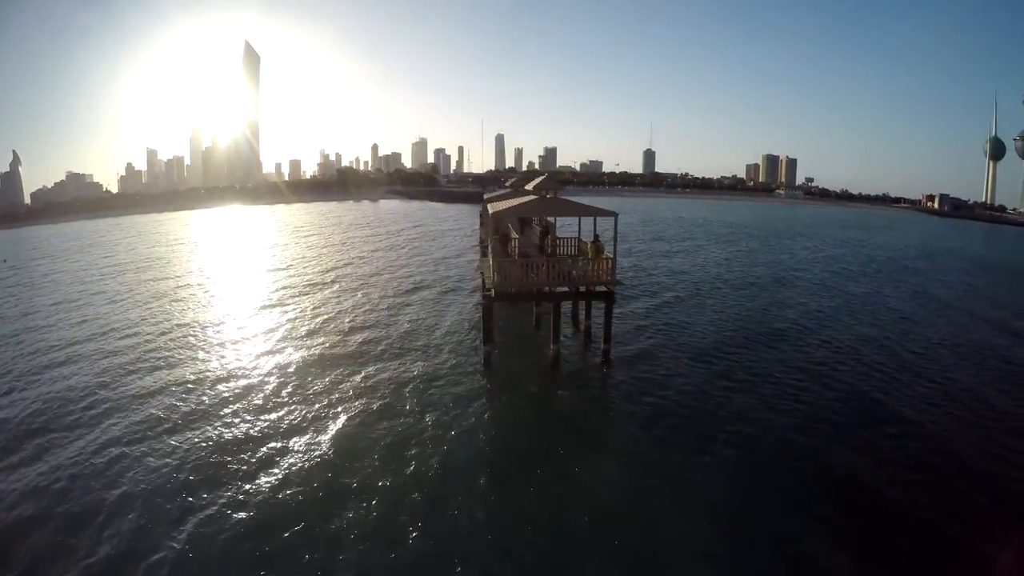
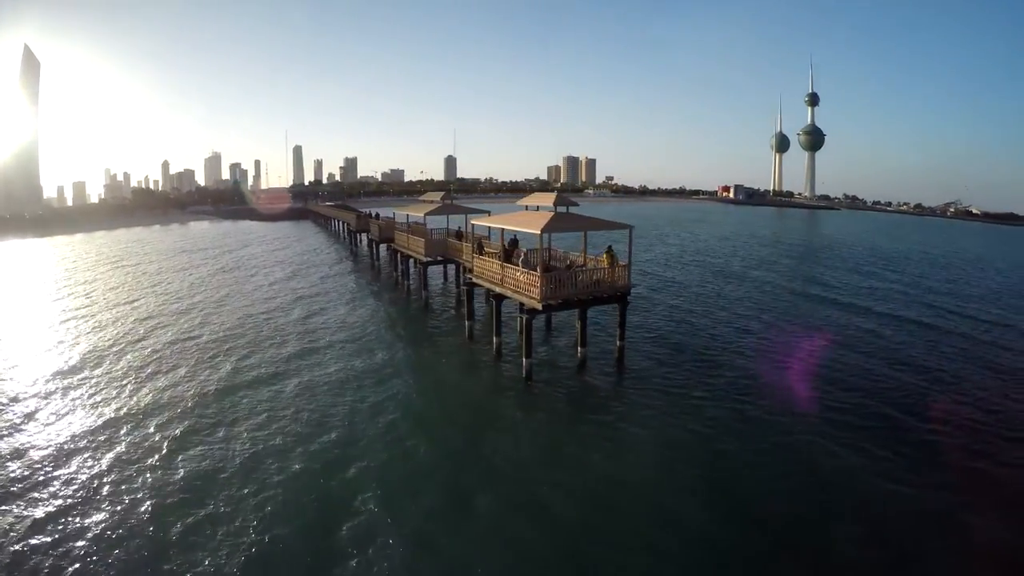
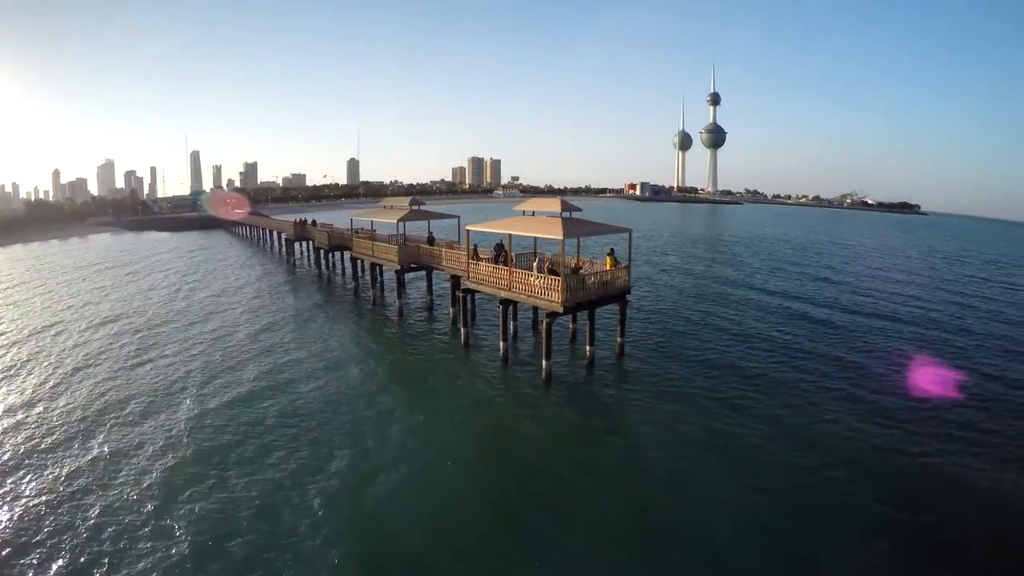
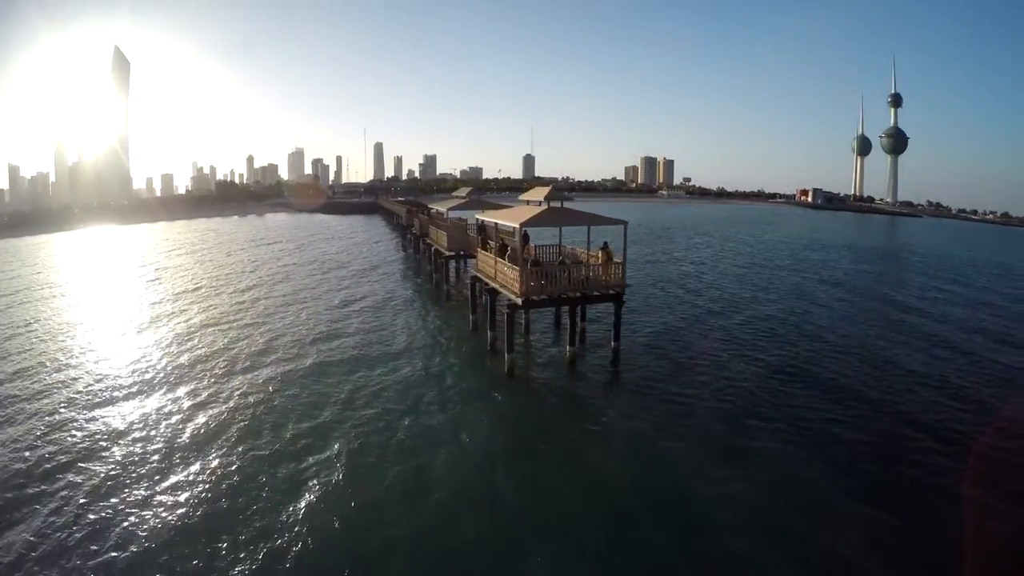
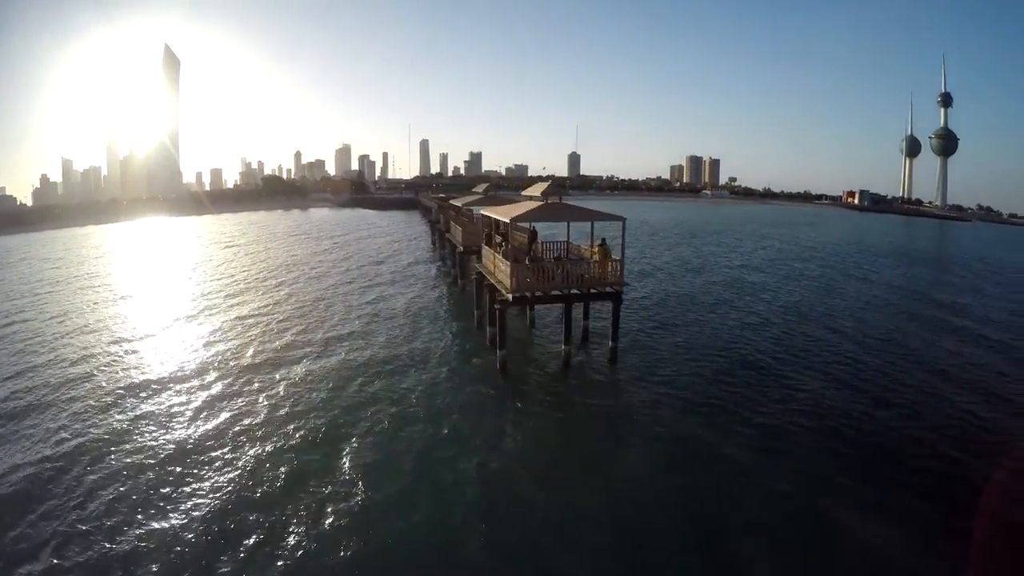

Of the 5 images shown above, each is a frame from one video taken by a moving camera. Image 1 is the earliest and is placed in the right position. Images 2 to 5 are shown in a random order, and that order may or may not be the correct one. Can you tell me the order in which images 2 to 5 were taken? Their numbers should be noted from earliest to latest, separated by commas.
5, 4, 2, 3
